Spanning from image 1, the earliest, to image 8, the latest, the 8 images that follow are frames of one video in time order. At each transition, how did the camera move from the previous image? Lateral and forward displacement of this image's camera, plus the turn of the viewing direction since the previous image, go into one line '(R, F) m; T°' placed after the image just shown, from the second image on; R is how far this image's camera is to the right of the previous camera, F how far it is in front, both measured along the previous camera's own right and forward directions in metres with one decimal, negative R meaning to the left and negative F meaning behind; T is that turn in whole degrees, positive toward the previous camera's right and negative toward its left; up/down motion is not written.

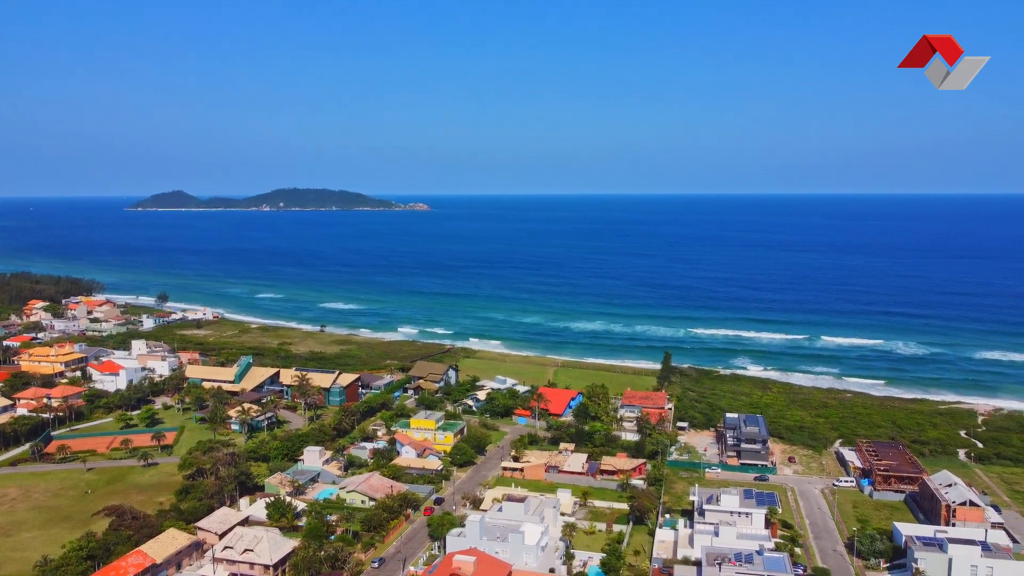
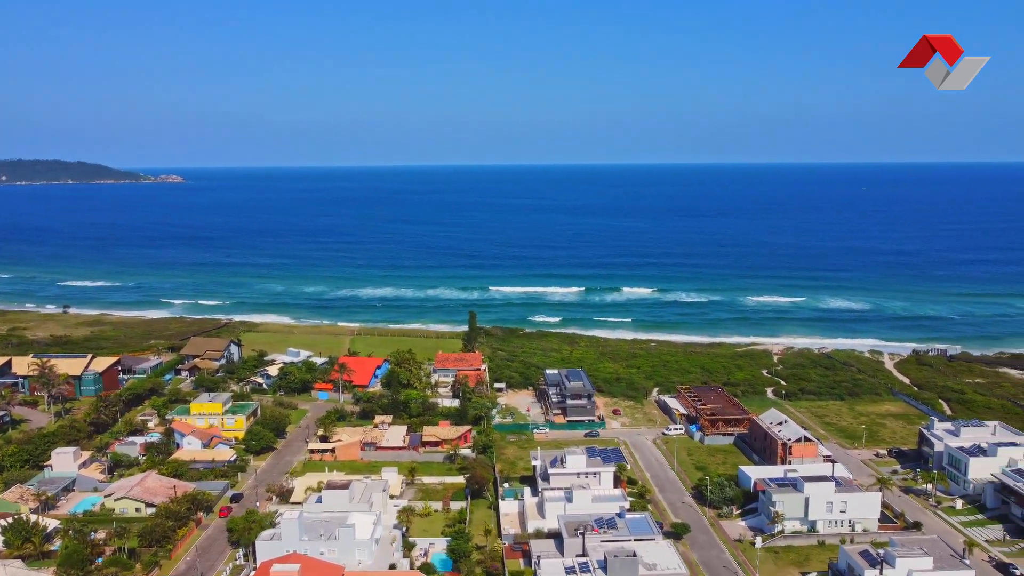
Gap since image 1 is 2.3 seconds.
(-1.8, +7.1) m; +15°
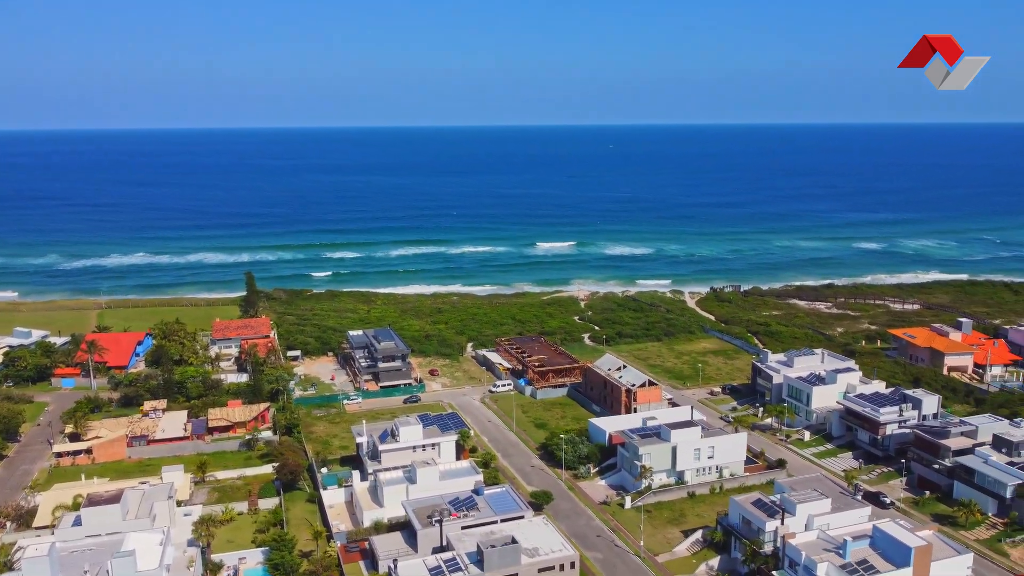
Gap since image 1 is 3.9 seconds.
(-2.1, +7.5) m; +16°
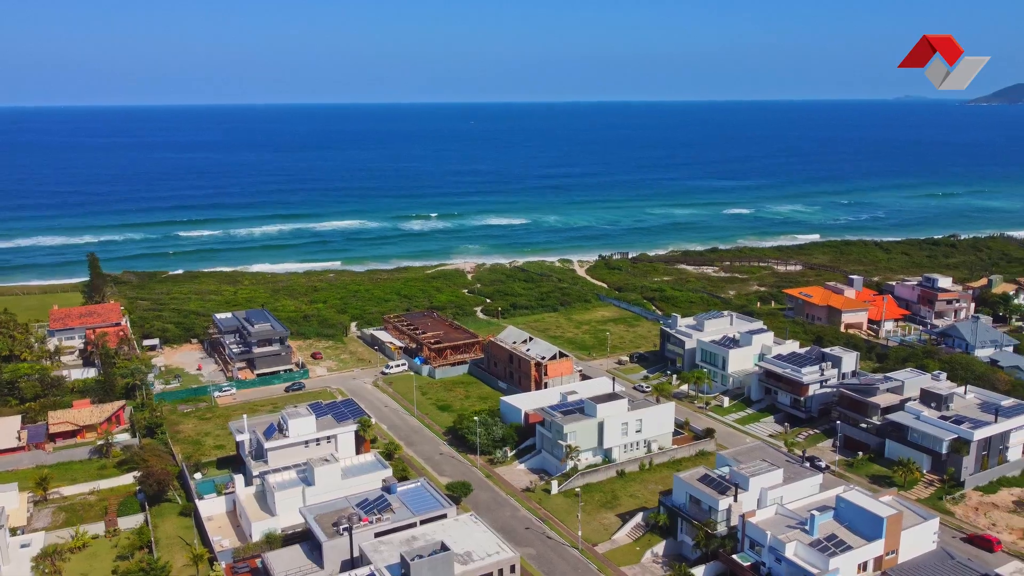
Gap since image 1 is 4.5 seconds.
(-1.5, +4.3) m; +9°
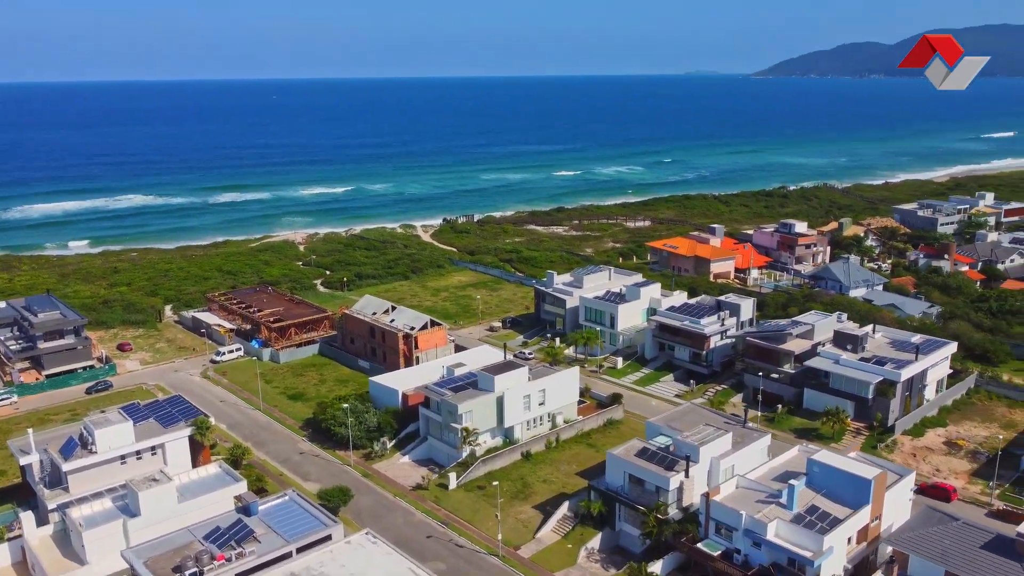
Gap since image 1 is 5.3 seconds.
(-1.7, +5.9) m; +12°
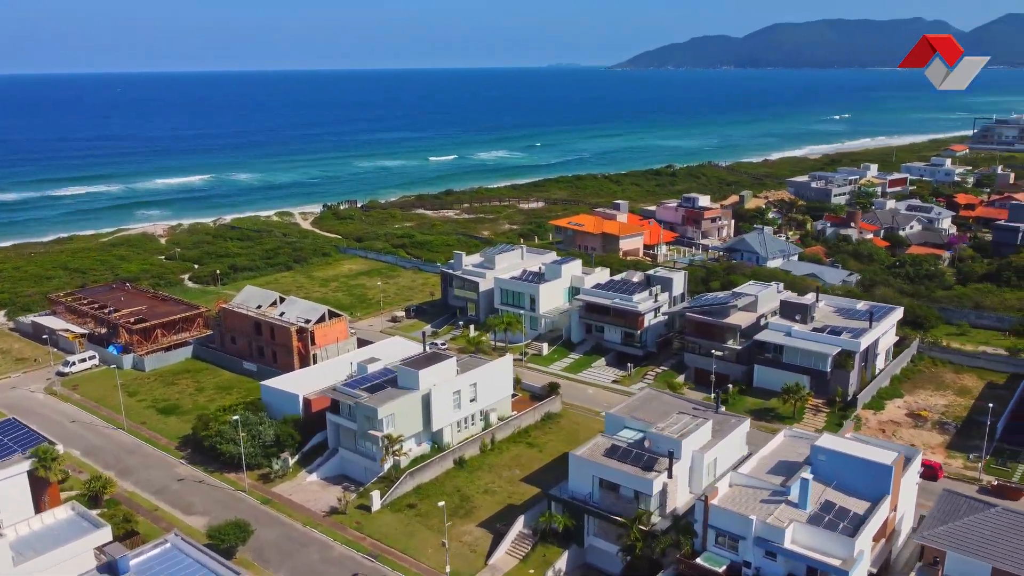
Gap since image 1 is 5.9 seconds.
(-1.4, +4.2) m; +9°
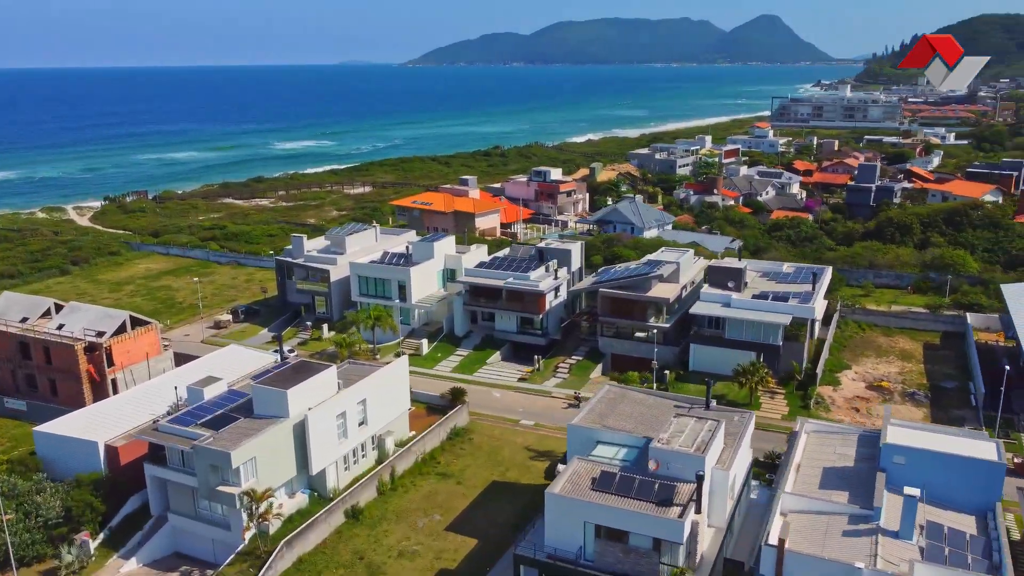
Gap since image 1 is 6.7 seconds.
(-1.9, +6.5) m; +13°
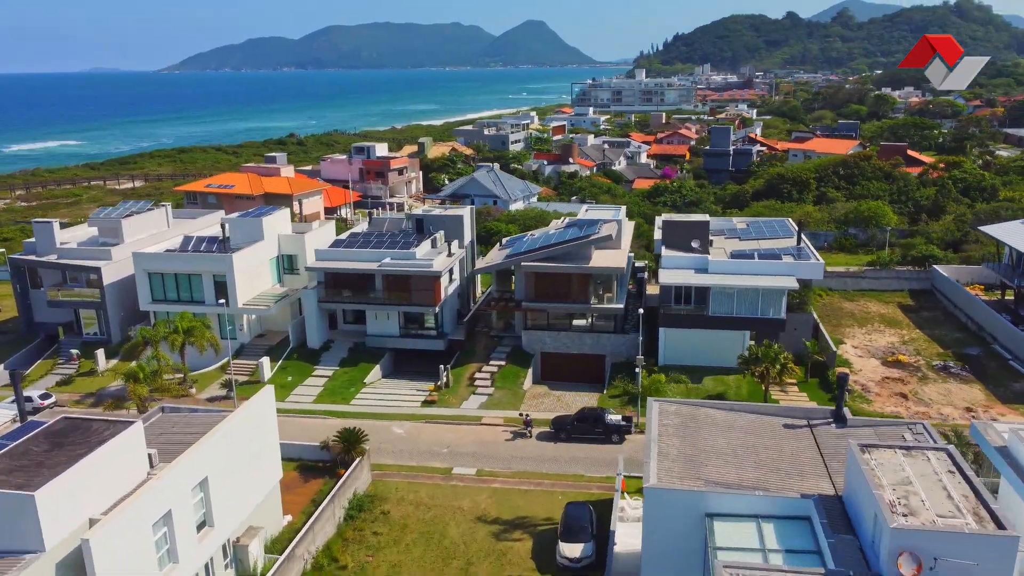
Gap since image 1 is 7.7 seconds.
(-2.0, +7.8) m; +15°
